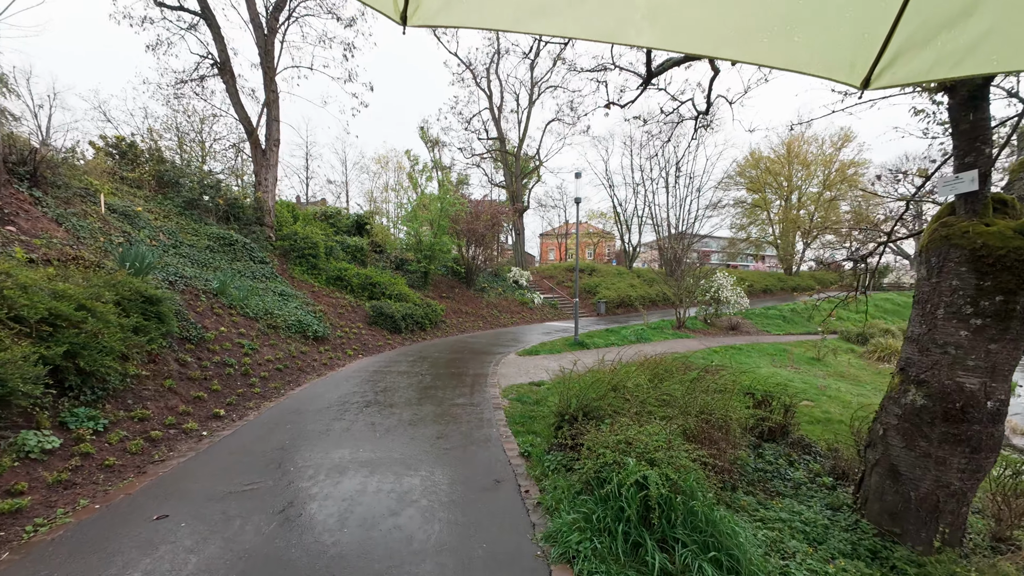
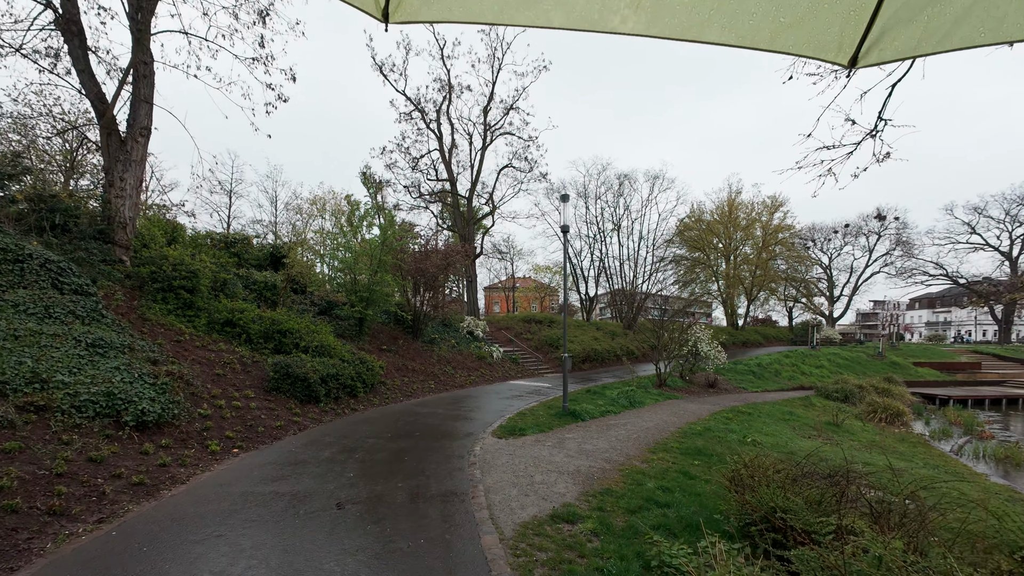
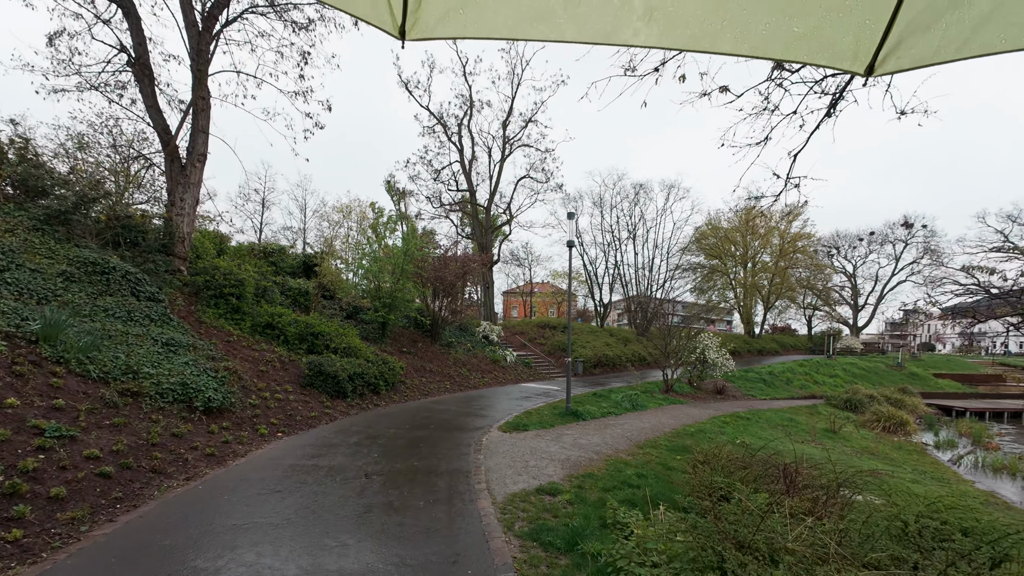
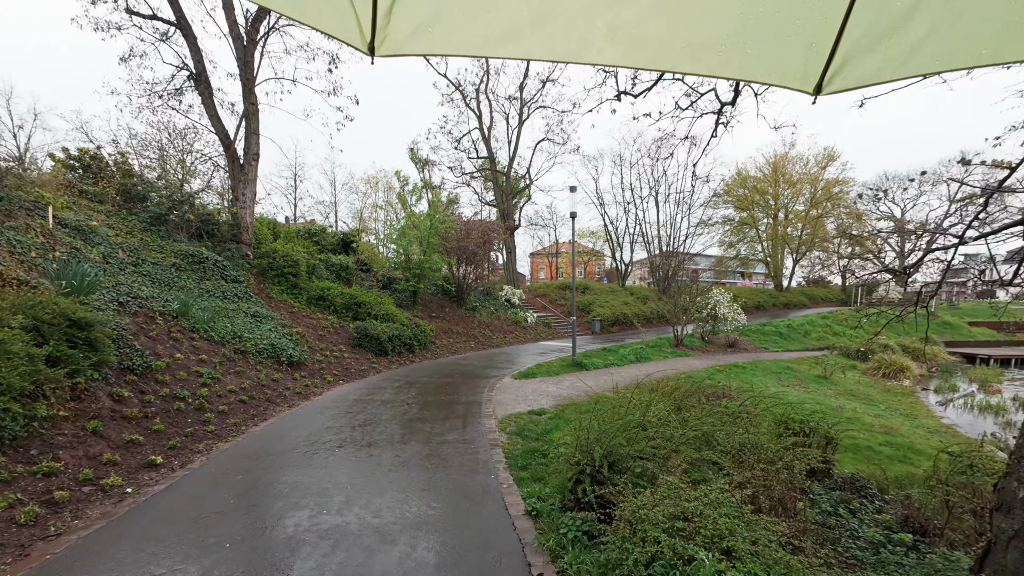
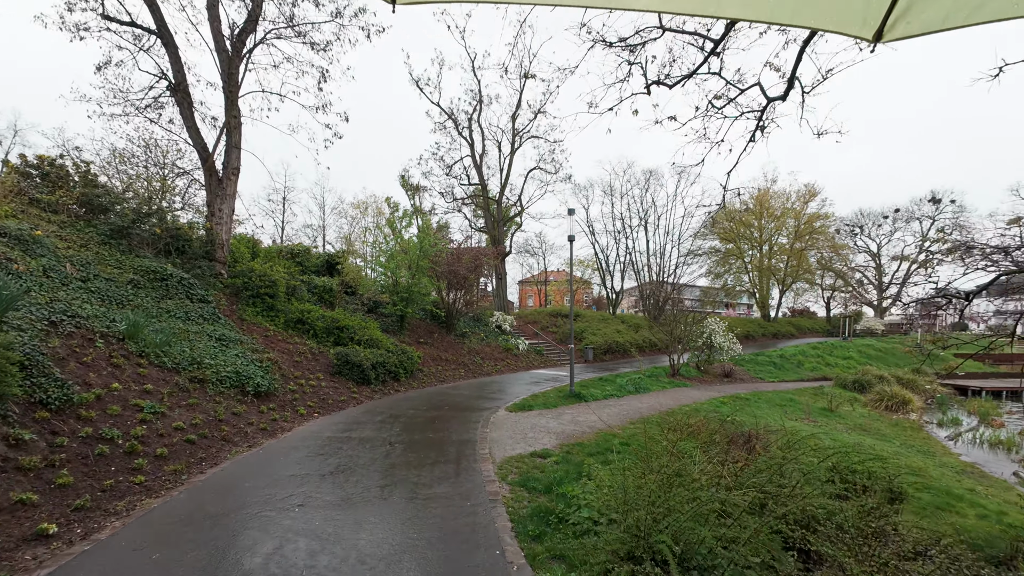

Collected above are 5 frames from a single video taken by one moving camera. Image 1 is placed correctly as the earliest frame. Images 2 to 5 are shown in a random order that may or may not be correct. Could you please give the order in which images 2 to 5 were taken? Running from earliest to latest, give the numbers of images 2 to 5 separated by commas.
4, 5, 3, 2
